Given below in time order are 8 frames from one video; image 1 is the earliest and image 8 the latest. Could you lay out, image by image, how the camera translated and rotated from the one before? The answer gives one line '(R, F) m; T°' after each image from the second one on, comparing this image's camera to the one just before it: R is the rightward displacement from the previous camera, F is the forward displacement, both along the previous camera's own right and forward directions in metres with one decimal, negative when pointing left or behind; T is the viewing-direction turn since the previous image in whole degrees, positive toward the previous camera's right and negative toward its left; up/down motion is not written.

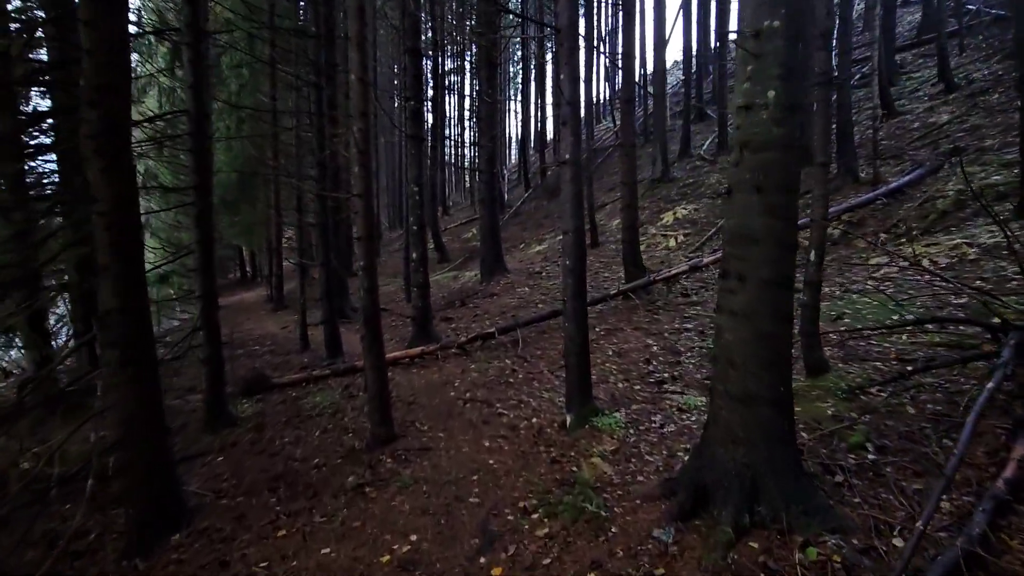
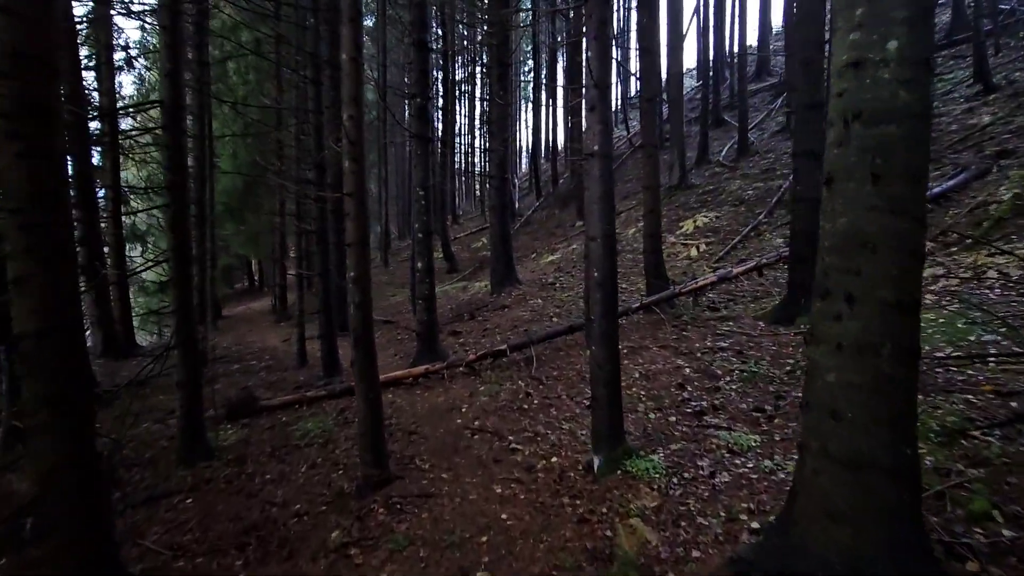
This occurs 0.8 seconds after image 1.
(-0.1, +0.8) m; -1°
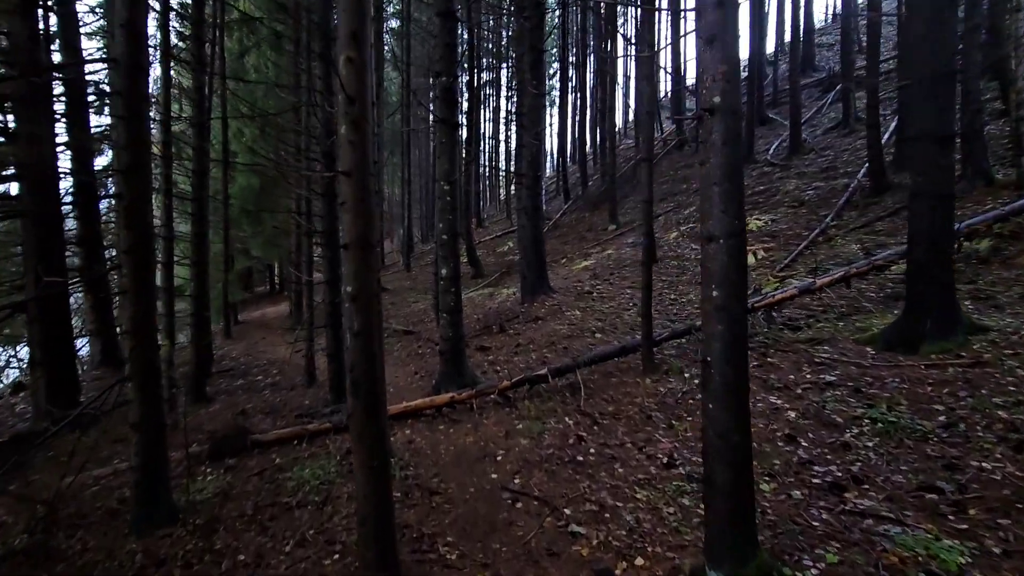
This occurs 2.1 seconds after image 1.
(-0.3, +1.5) m; -2°
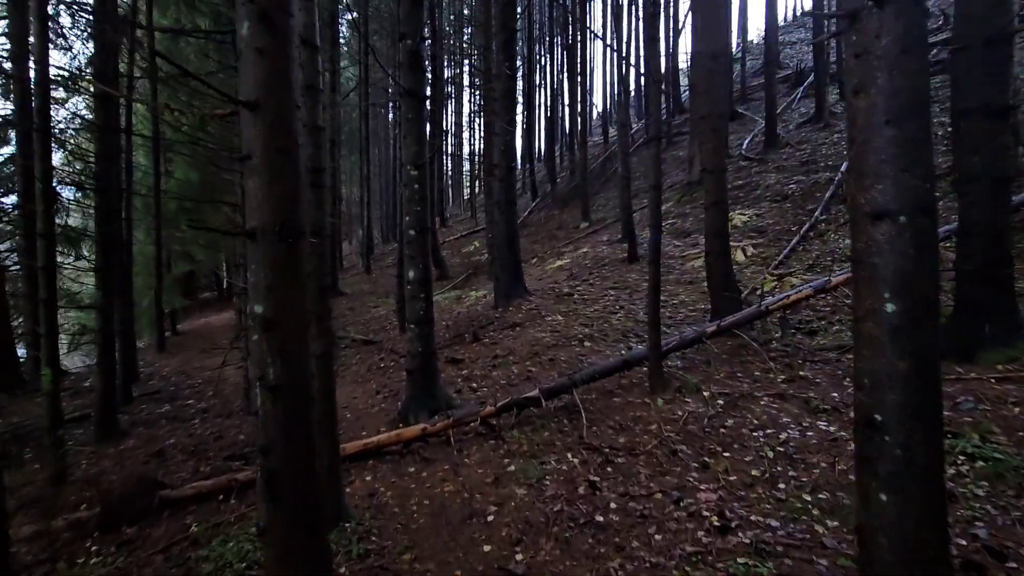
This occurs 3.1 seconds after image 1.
(-0.2, +1.3) m; +4°
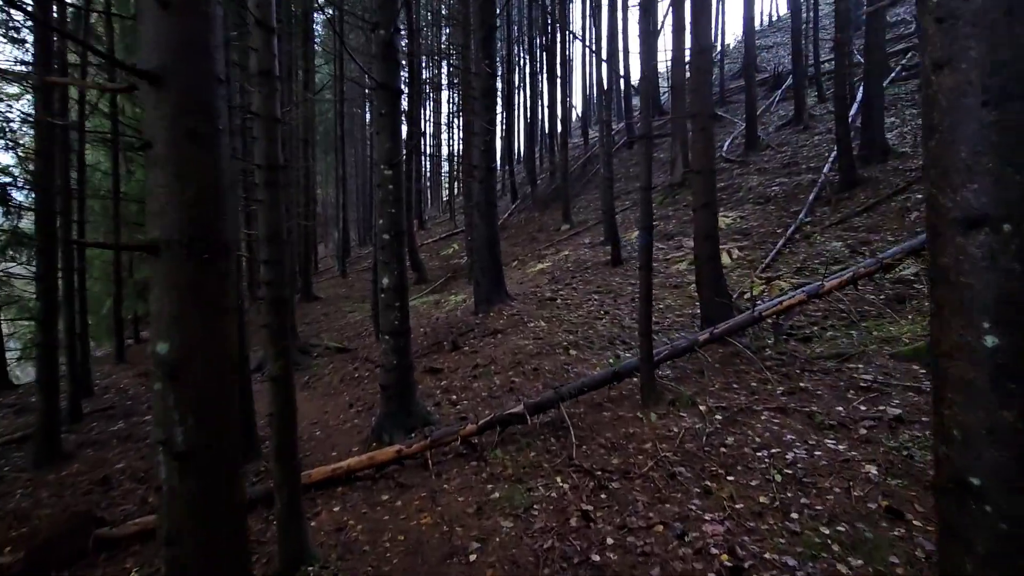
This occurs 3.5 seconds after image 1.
(0.0, +0.4) m; +2°
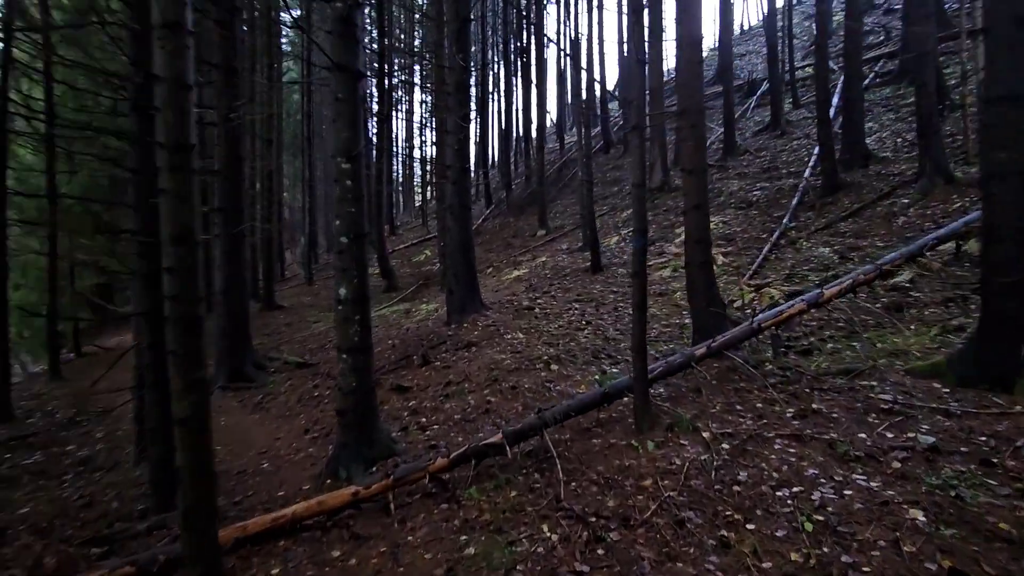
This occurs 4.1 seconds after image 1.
(0.0, +0.7) m; +3°
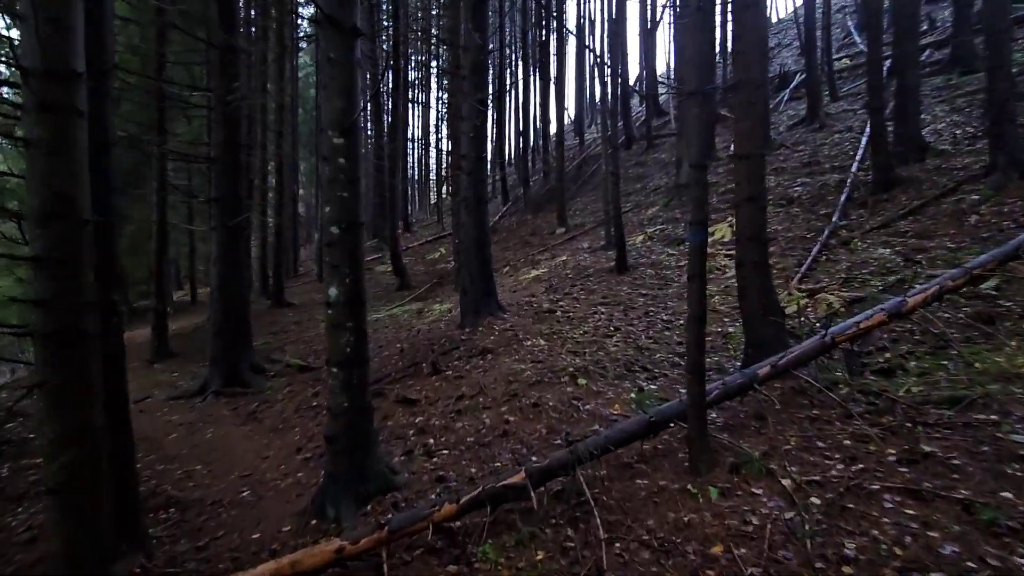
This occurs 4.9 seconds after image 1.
(-0.1, +1.0) m; -2°
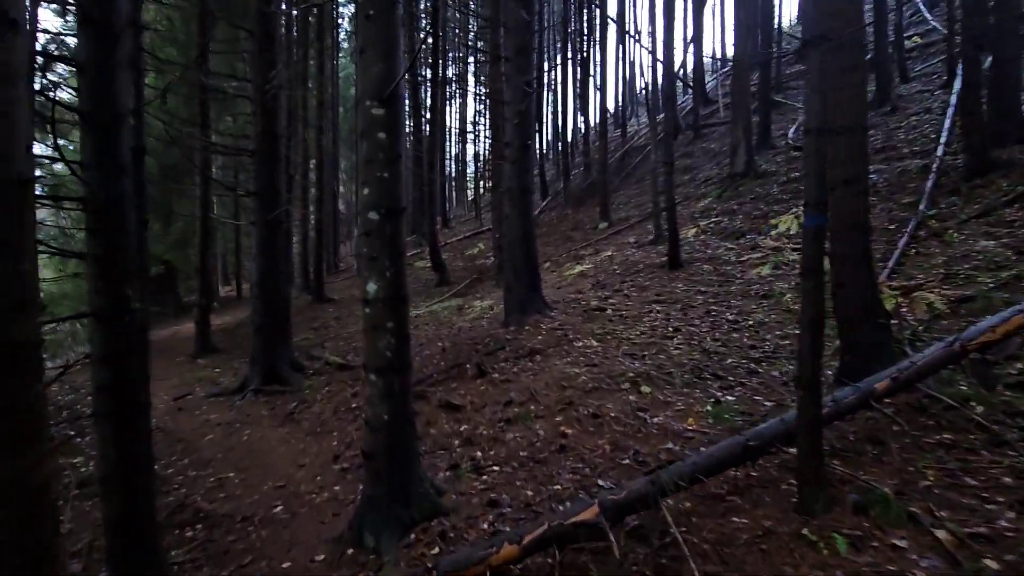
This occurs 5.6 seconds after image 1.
(-0.2, +0.7) m; -4°
